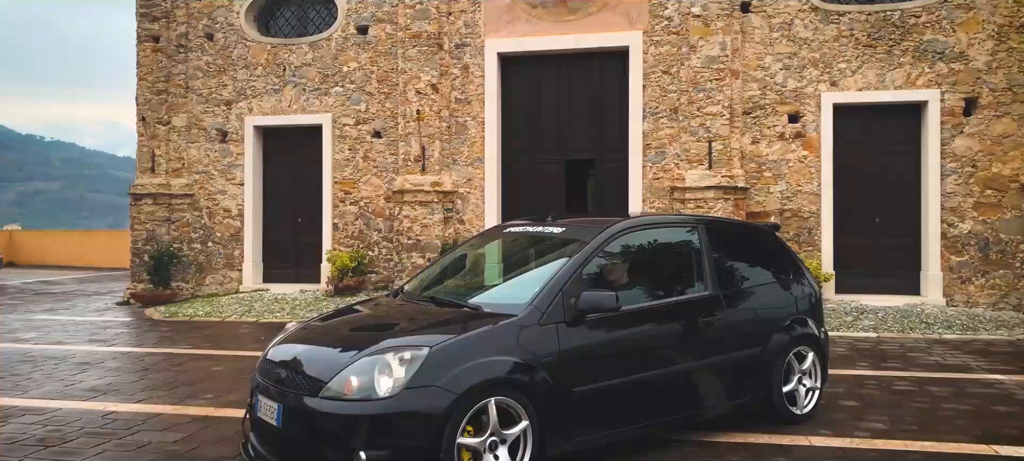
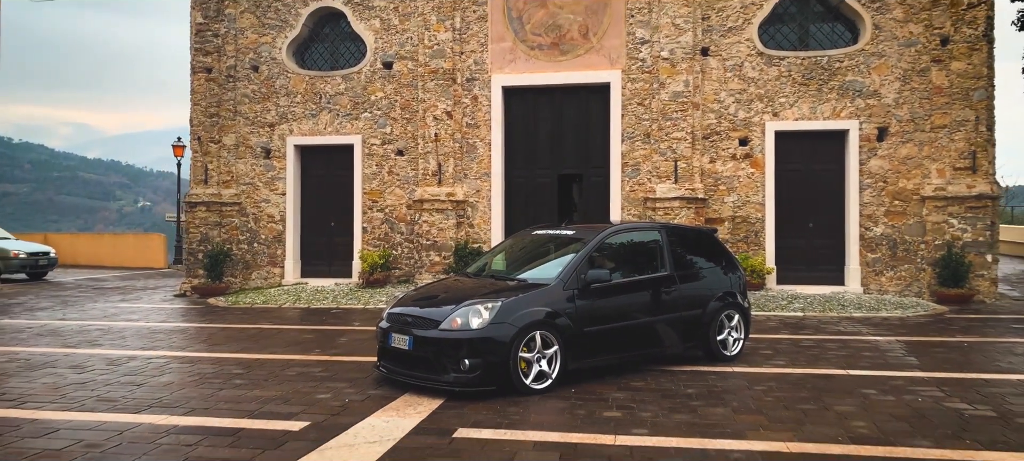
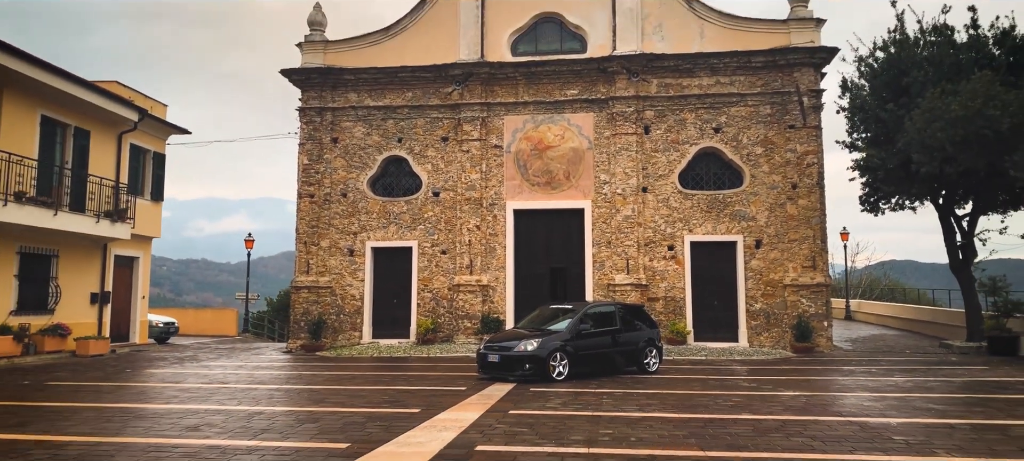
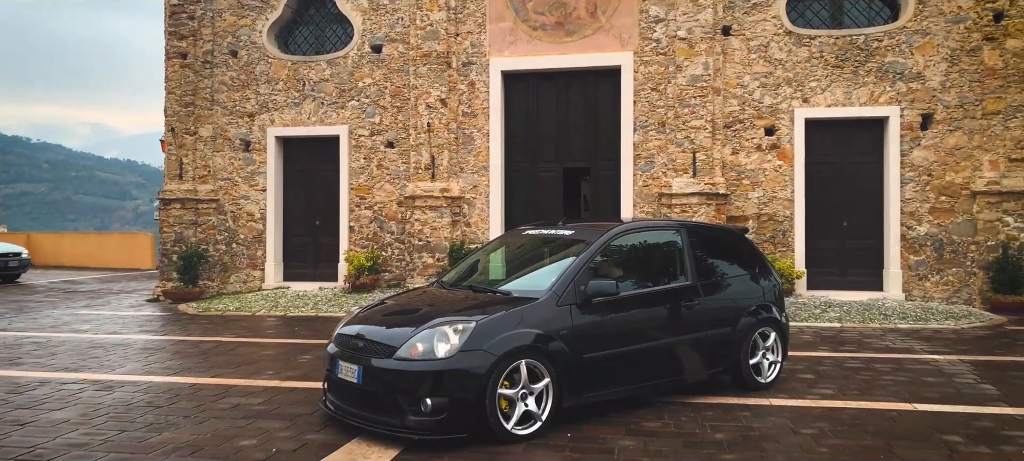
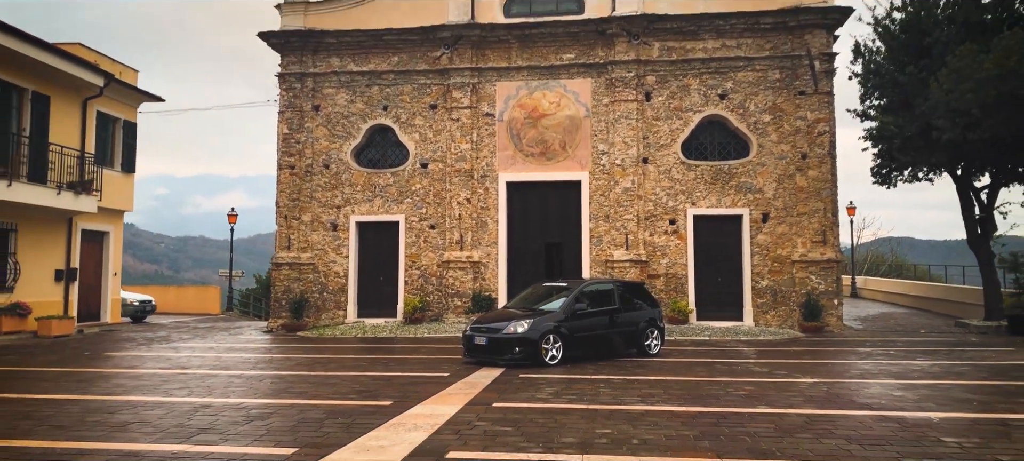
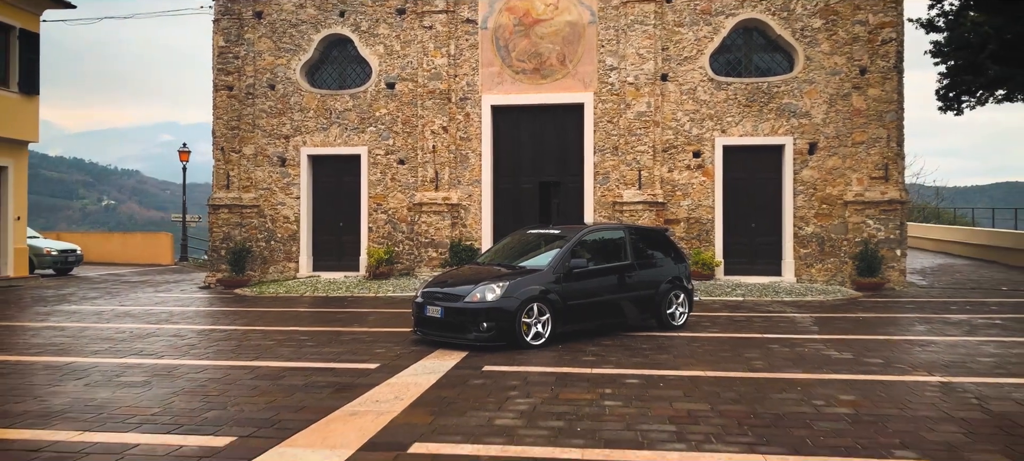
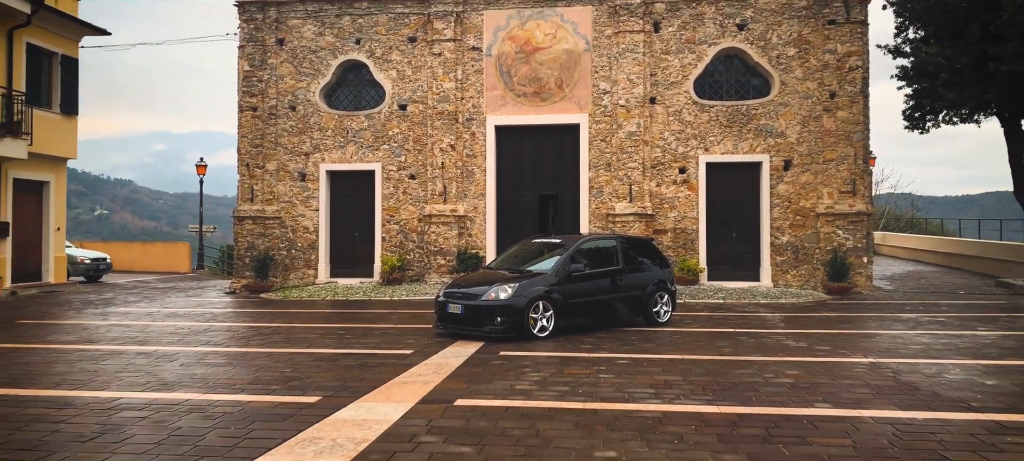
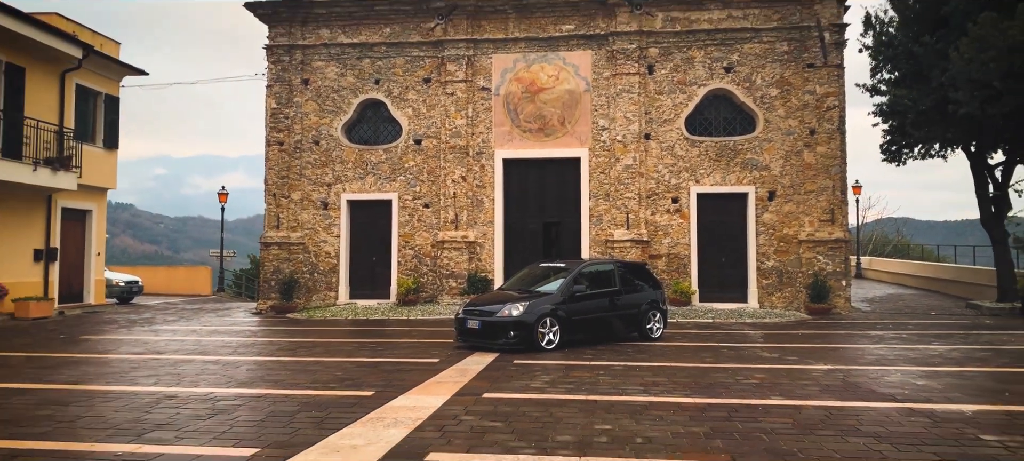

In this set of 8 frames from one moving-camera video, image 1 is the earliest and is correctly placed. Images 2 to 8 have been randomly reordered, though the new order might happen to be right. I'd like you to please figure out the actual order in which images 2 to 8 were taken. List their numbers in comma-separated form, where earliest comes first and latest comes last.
4, 2, 6, 7, 8, 5, 3
